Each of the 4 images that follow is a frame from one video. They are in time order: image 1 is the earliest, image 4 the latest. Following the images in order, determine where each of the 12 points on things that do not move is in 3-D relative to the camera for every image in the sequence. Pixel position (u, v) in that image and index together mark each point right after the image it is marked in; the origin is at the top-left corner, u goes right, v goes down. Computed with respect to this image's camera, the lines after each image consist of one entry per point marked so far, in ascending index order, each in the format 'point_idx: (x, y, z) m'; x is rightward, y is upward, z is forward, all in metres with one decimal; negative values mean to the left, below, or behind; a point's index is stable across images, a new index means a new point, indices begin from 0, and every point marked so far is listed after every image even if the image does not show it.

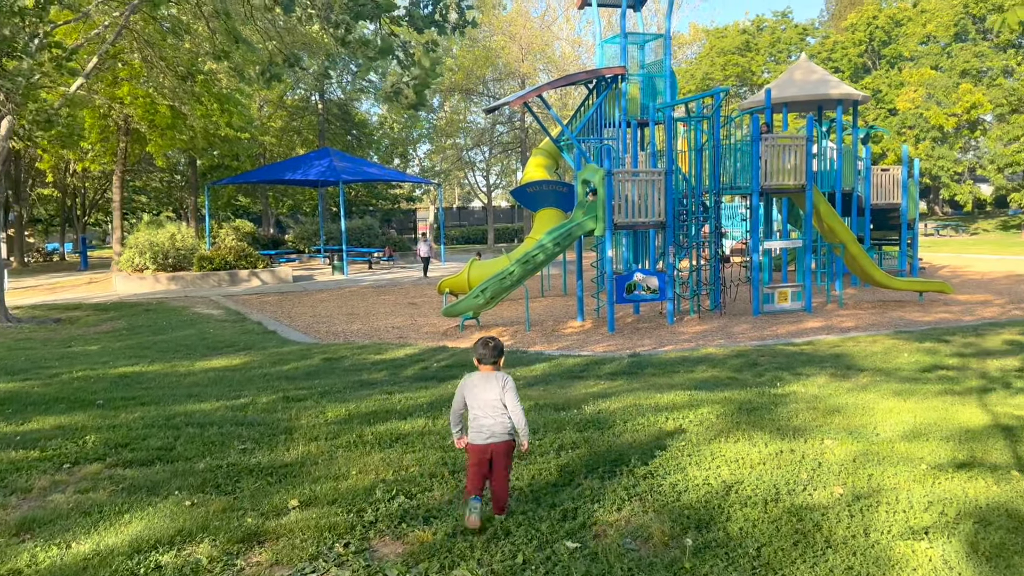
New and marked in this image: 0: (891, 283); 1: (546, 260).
0: (+6.4, +0.1, +14.1) m
1: (+0.5, +0.4, +12.5) m
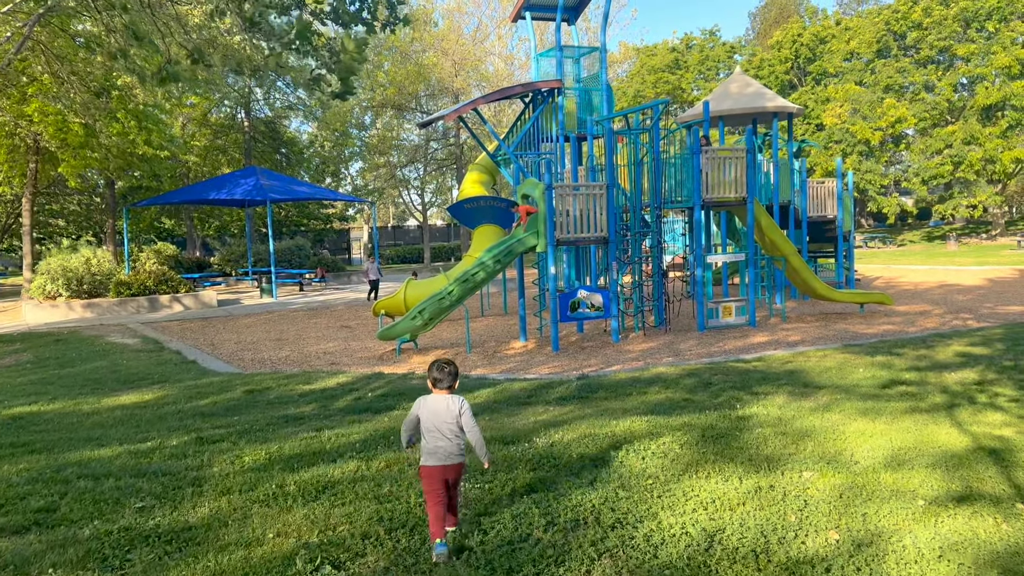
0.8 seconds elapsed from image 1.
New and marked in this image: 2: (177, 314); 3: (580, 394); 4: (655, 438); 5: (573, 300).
0: (+5.4, -0.1, +13.9) m
1: (-0.4, +0.1, +11.9) m
2: (-7.7, -0.6, +19.0) m
3: (+0.6, -1.0, +7.7) m
4: (+1.0, -1.0, +5.5) m
5: (+0.9, -0.2, +11.9) m
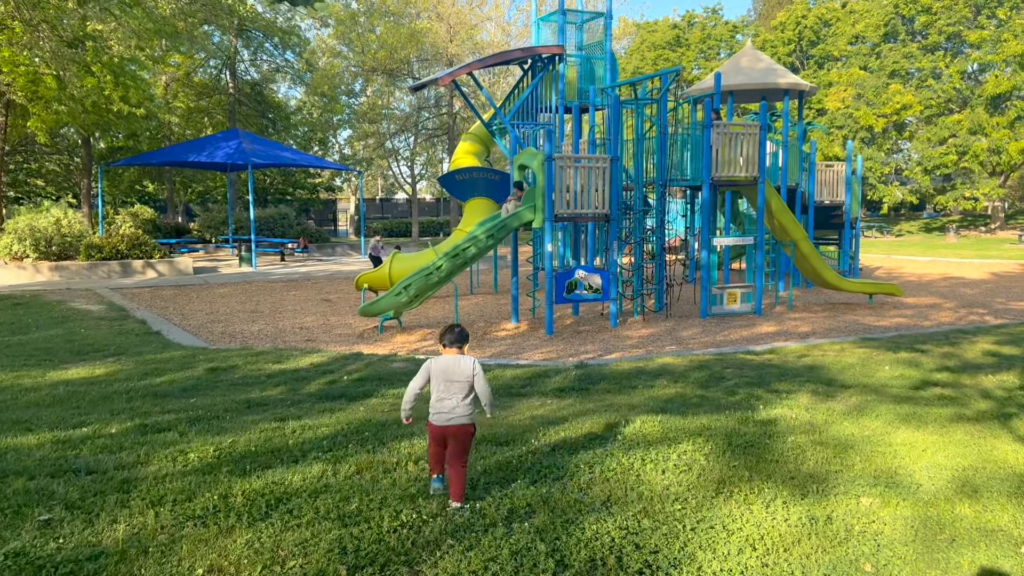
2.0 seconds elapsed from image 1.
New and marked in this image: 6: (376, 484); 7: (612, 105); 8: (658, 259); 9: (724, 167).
0: (+5.3, +0.1, +13.2) m
1: (-0.4, +0.4, +11.1) m
2: (-7.9, +0.2, +18.1) m
3: (+0.6, -0.8, +6.9) m
4: (+0.9, -0.9, +4.7) m
5: (+0.8, +0.1, +11.1) m
6: (-0.6, -0.9, +3.9) m
7: (+1.4, +2.5, +11.4) m
8: (+2.1, +0.4, +12.1) m
9: (+3.0, +1.7, +11.9) m
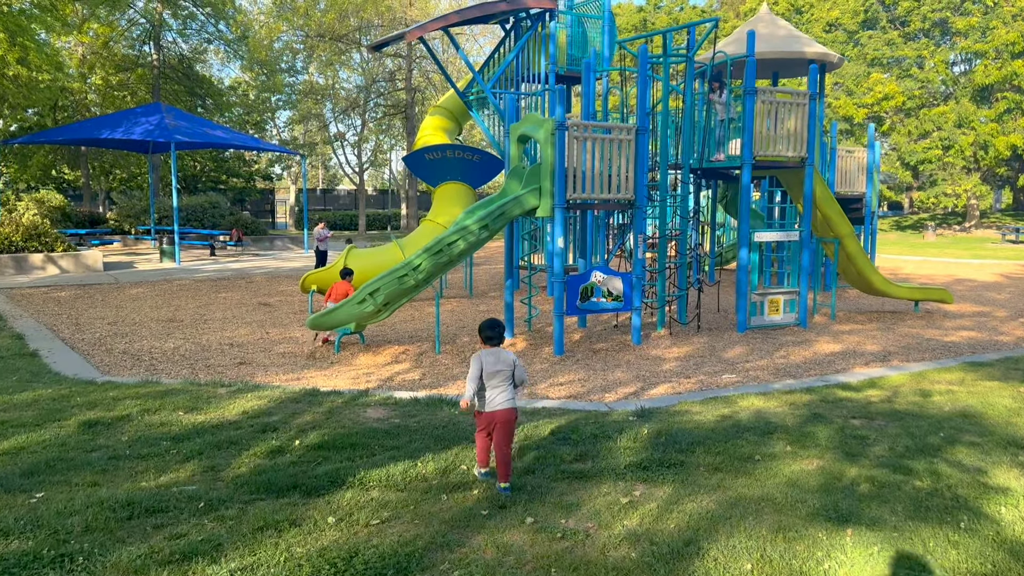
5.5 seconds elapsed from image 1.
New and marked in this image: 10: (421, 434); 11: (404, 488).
0: (+5.1, 0.0, +11.1) m
1: (-0.5, +0.4, +8.6) m
2: (-8.4, +0.2, +15.0) m
3: (+0.8, -0.9, +4.5) m
4: (+1.3, -1.0, +2.3) m
5: (+0.8, 0.0, +8.7) m
6: (-0.1, -1.0, +1.3) m
7: (+1.4, +2.4, +9.0) m
8: (+2.0, +0.3, +9.8) m
9: (+3.0, +1.6, +9.6) m
10: (-0.5, -0.9, +4.9) m
11: (-0.5, -0.9, +3.9) m
